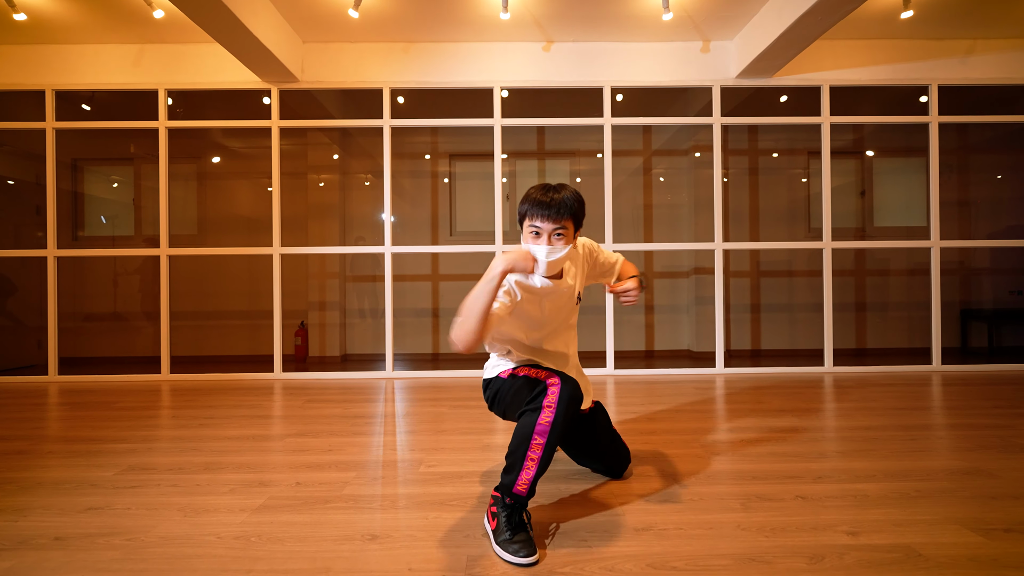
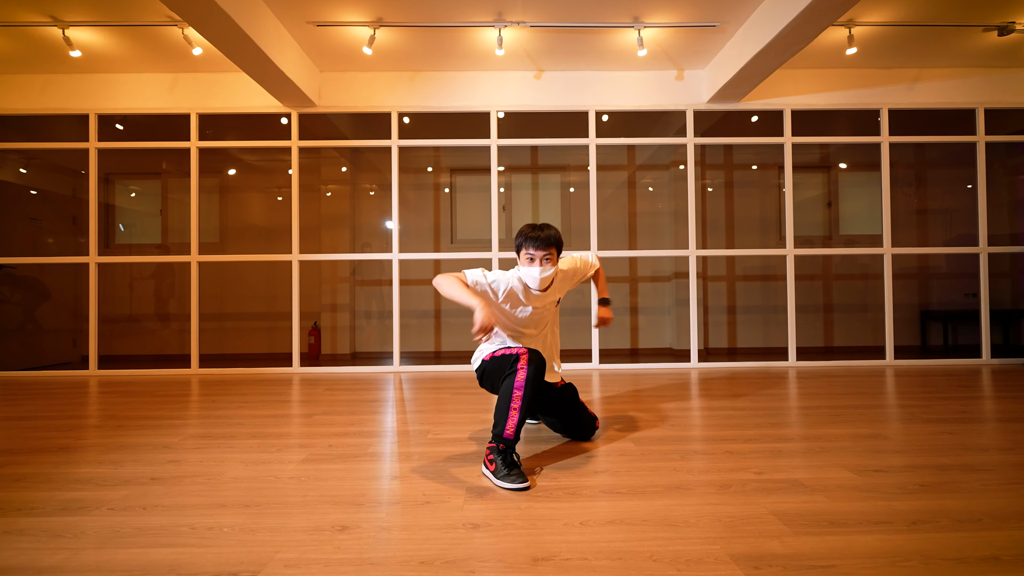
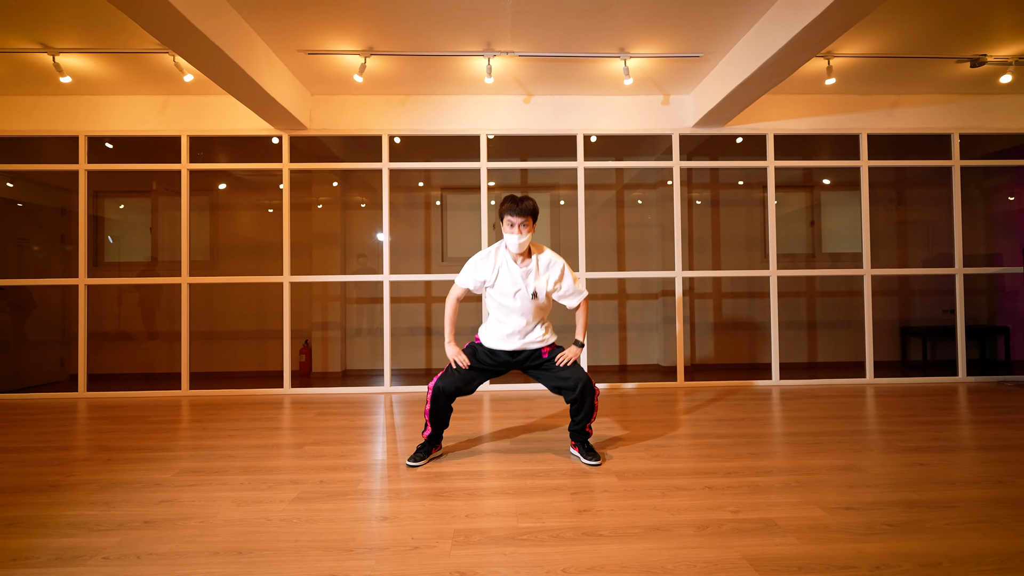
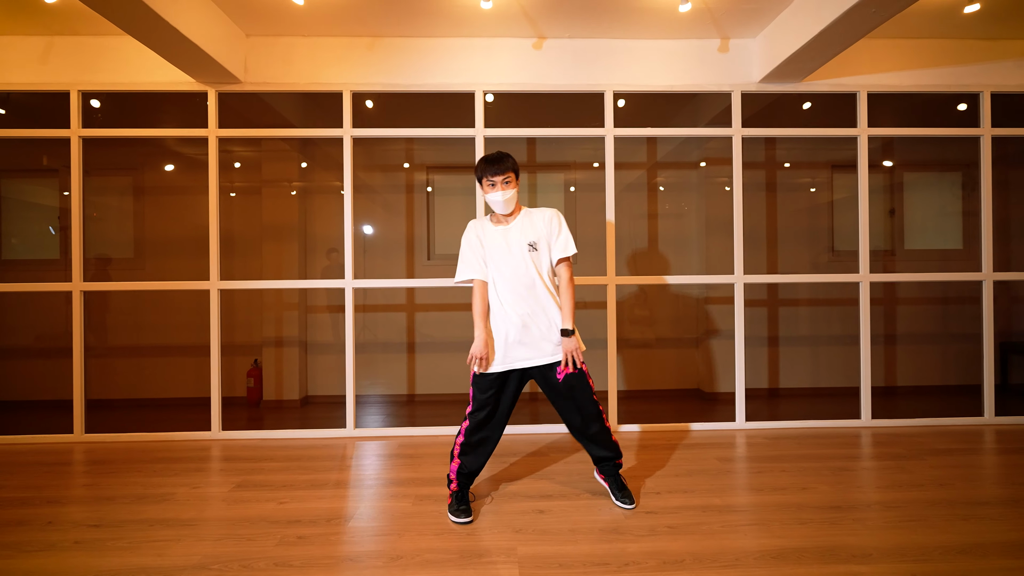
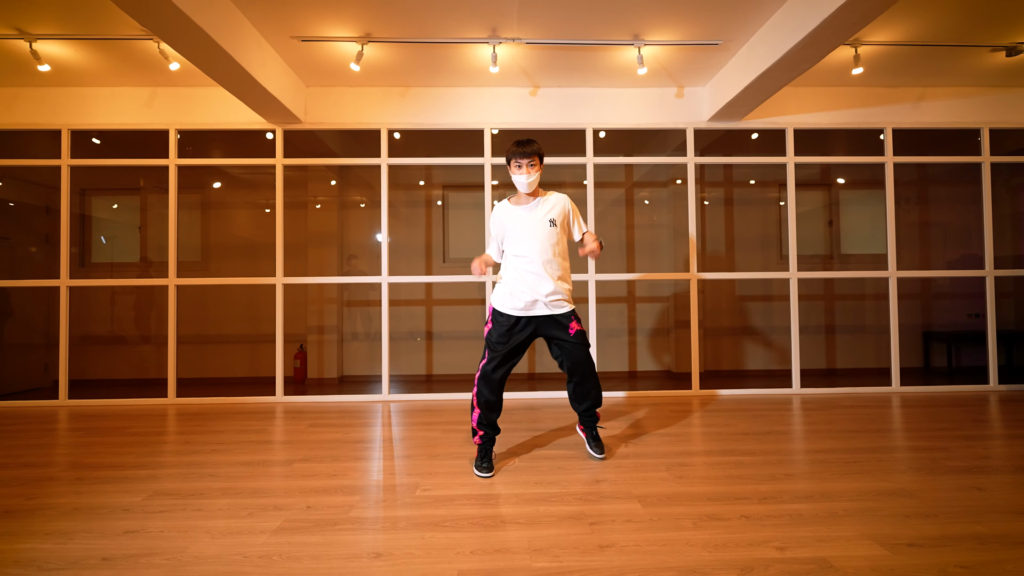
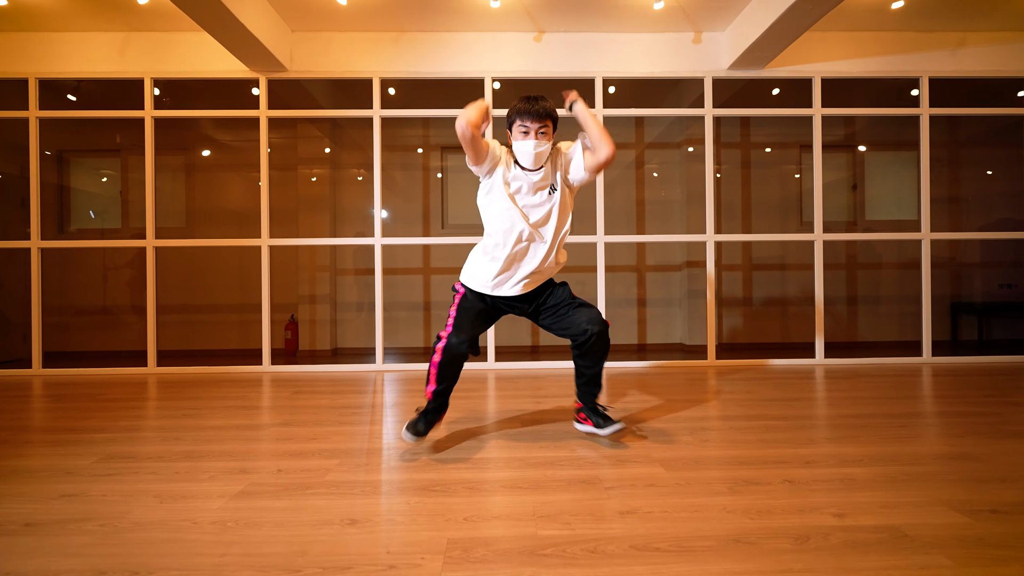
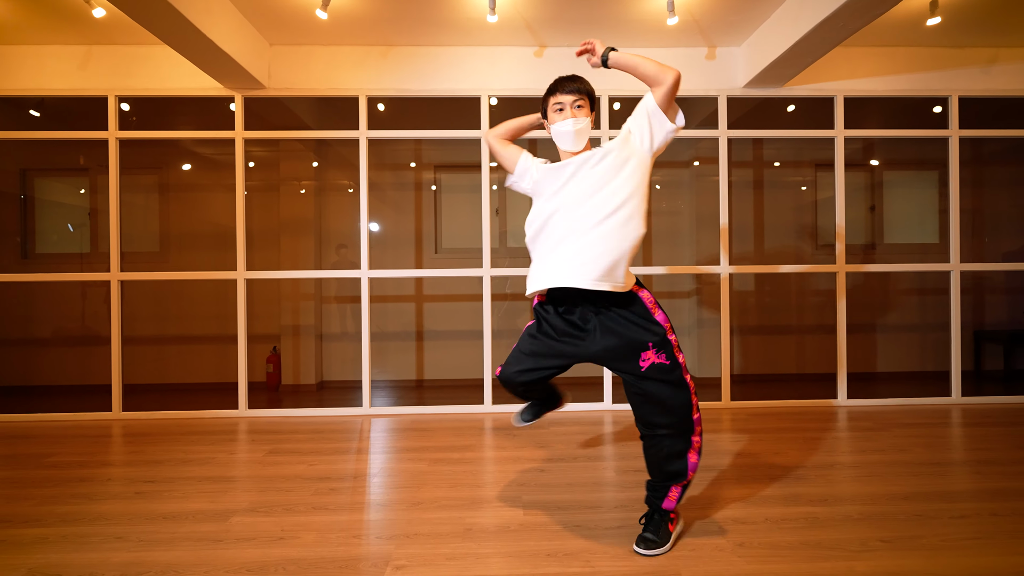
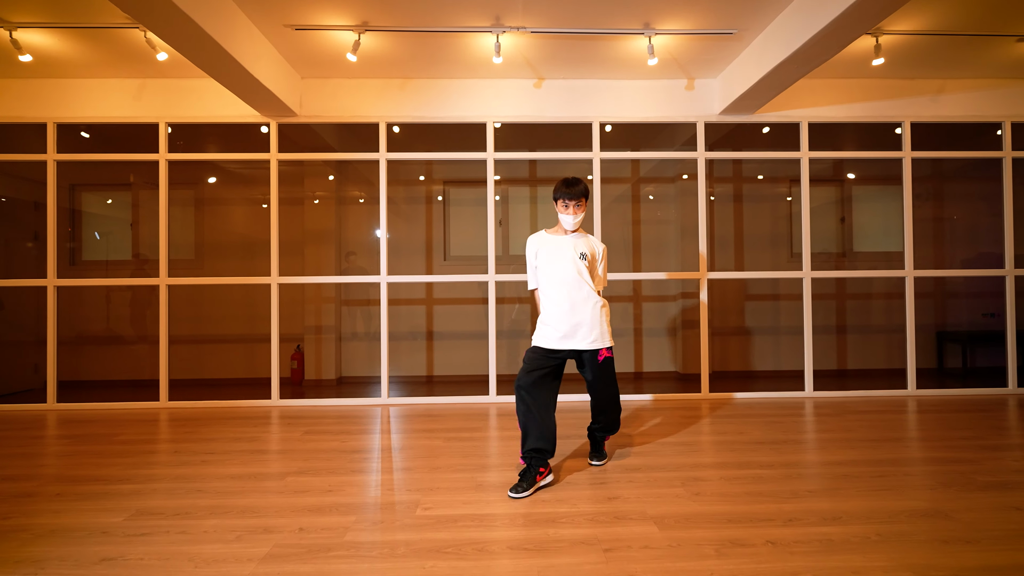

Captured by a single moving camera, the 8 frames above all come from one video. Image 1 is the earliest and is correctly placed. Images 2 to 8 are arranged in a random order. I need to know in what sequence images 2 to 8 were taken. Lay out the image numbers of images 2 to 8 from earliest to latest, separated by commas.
2, 6, 3, 7, 5, 8, 4
